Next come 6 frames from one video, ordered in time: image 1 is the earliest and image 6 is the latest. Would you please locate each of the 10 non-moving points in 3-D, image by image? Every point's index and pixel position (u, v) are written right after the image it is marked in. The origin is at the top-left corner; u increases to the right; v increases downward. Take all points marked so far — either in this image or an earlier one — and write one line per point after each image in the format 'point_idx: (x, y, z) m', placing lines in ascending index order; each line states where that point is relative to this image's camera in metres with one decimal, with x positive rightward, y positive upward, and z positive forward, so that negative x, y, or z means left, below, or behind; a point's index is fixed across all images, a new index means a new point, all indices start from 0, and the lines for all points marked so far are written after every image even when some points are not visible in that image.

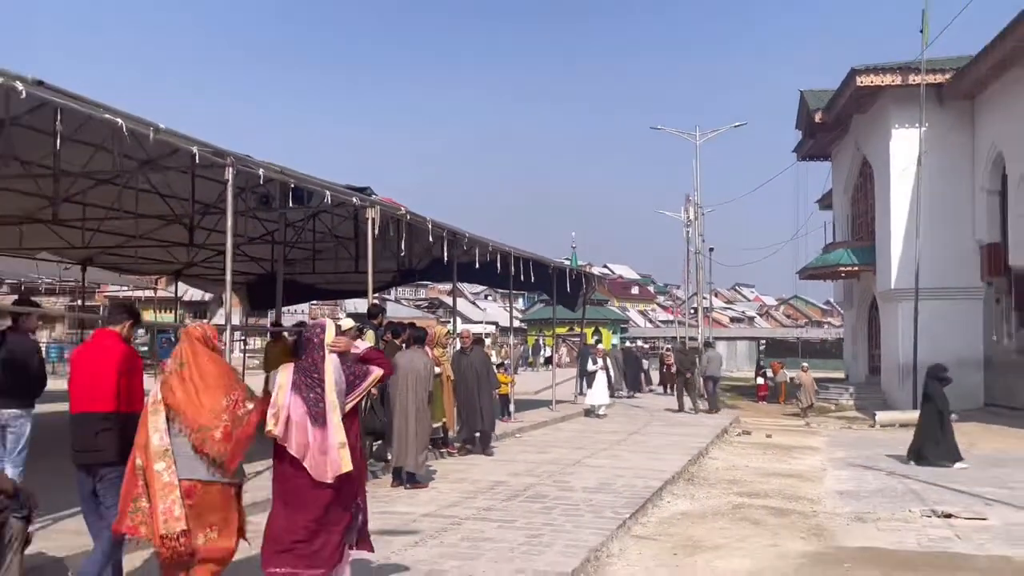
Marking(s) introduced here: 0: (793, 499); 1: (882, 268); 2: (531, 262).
0: (+3.3, -2.4, +9.0) m
1: (+8.1, +0.3, +18.9) m
2: (+0.3, +0.4, +13.1) m
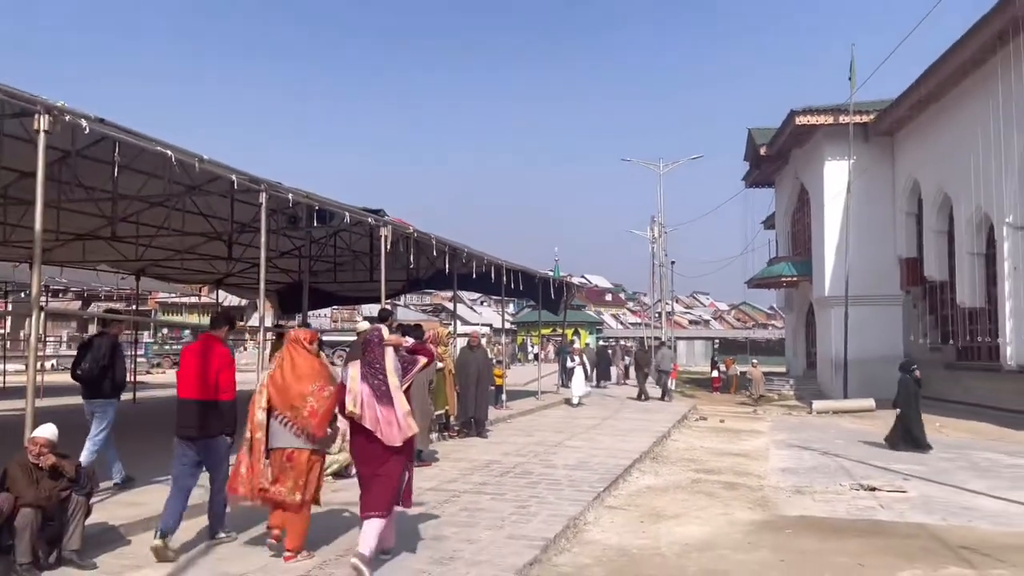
0: (+3.2, -2.6, +11.1) m
1: (+7.9, +0.2, +21.0) m
2: (+0.2, +0.3, +15.2) m
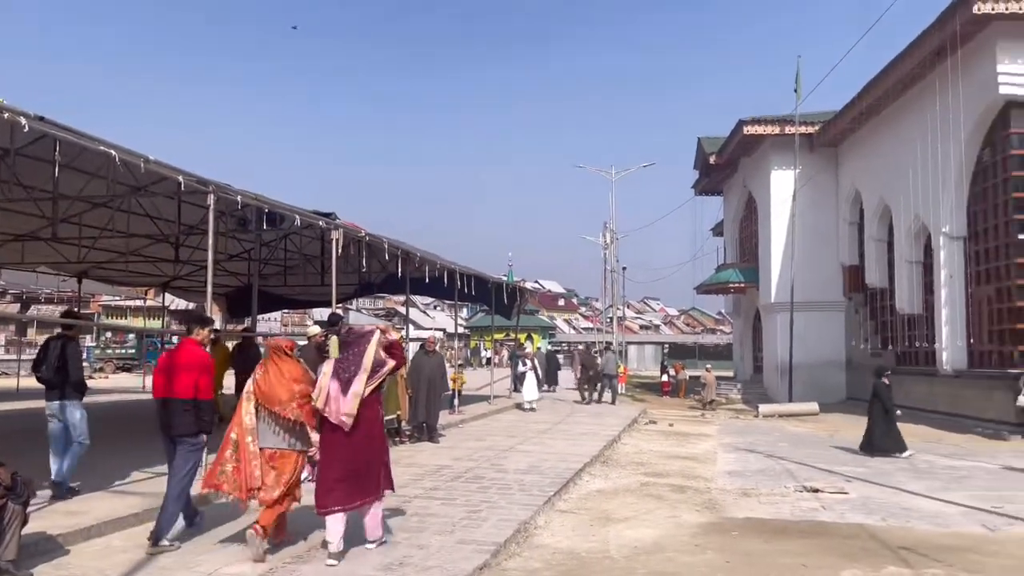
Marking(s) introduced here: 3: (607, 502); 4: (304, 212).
0: (+2.5, -2.6, +11.3) m
1: (+6.7, +0.1, +21.5) m
2: (-0.7, +0.2, +15.2) m
3: (+1.1, -2.6, +9.7) m
4: (-2.8, +1.0, +10.8) m
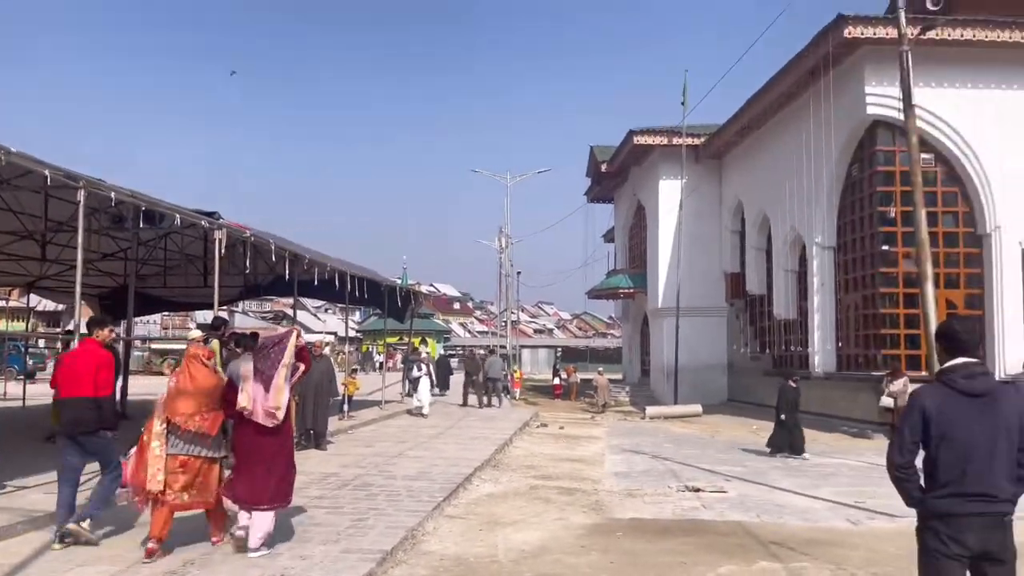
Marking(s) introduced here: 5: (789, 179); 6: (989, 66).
0: (+0.9, -2.7, +11.5) m
1: (+3.9, -0.1, +22.1) m
2: (-2.7, +0.1, +15.0) m
3: (-0.2, -2.6, +9.7) m
4: (-4.2, +1.0, +10.4) m
5: (+6.0, +2.4, +17.7) m
6: (+8.6, +4.0, +14.7) m
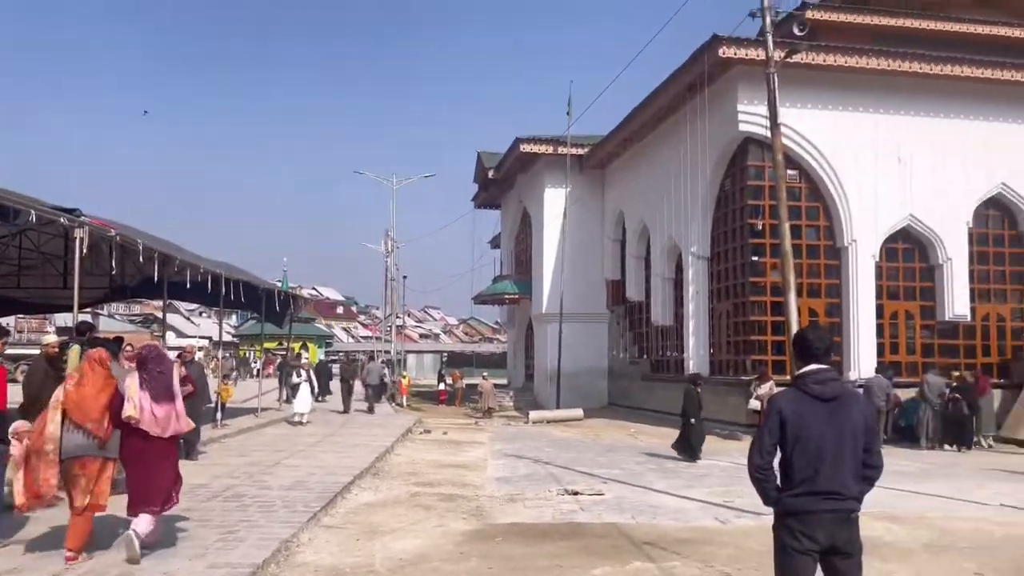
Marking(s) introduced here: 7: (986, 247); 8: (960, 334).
0: (-0.7, -2.8, +11.5) m
1: (+0.7, -0.3, +22.4) m
2: (-4.8, +0.1, +14.4) m
3: (-1.6, -2.7, +9.6) m
4: (-5.6, +1.0, +9.7) m
5: (+3.5, +2.2, +18.3) m
6: (+6.5, +3.8, +15.7) m
7: (+9.5, +0.8, +16.3) m
8: (+8.8, -0.9, +15.9) m
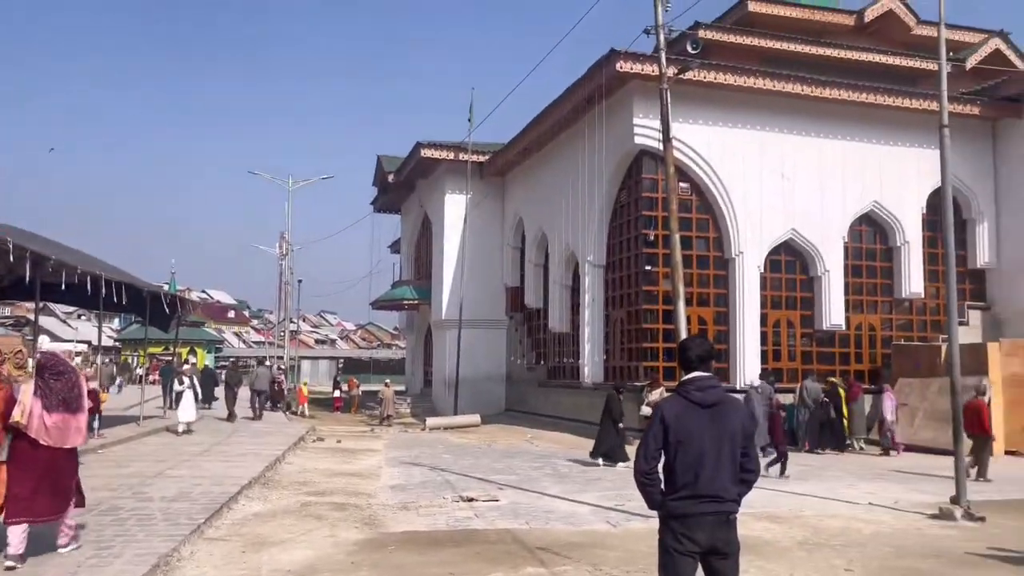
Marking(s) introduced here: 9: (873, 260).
0: (-2.2, -2.9, +11.3) m
1: (-2.1, -0.4, +22.3) m
2: (-6.5, 0.0, +13.7) m
3: (-2.8, -2.7, +9.3) m
4: (-6.8, +1.0, +8.9) m
5: (+1.2, +2.0, +18.6) m
6: (+4.5, +3.6, +16.4) m
7: (+7.4, +0.6, +17.3) m
8: (+6.7, -1.1, +16.9) m
9: (+7.8, +0.6, +17.5) m
